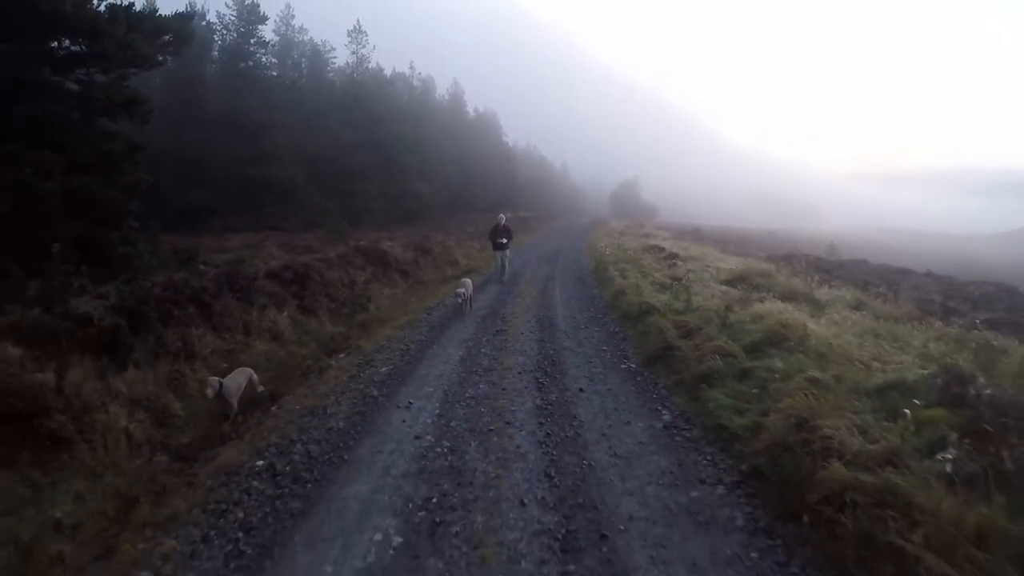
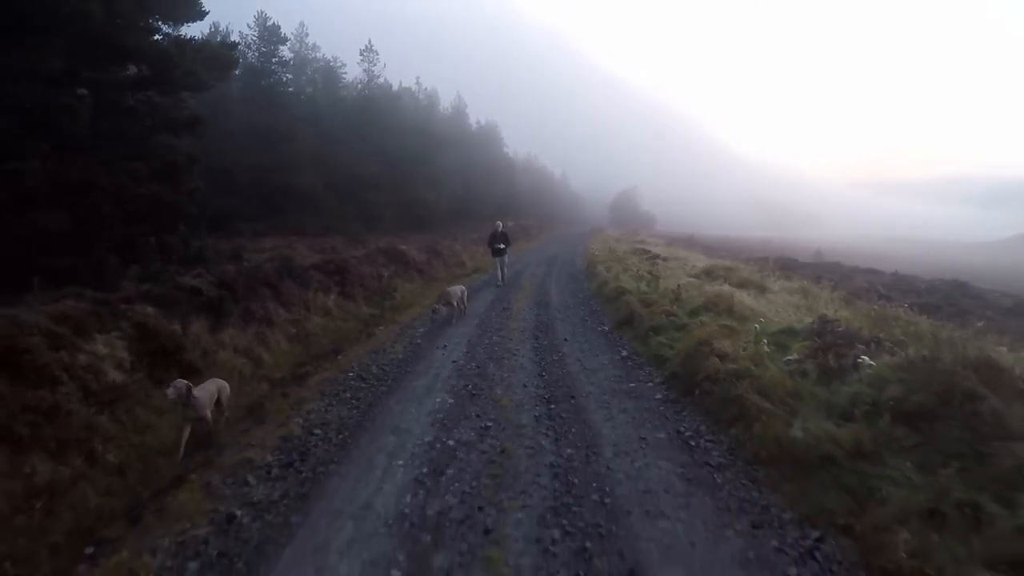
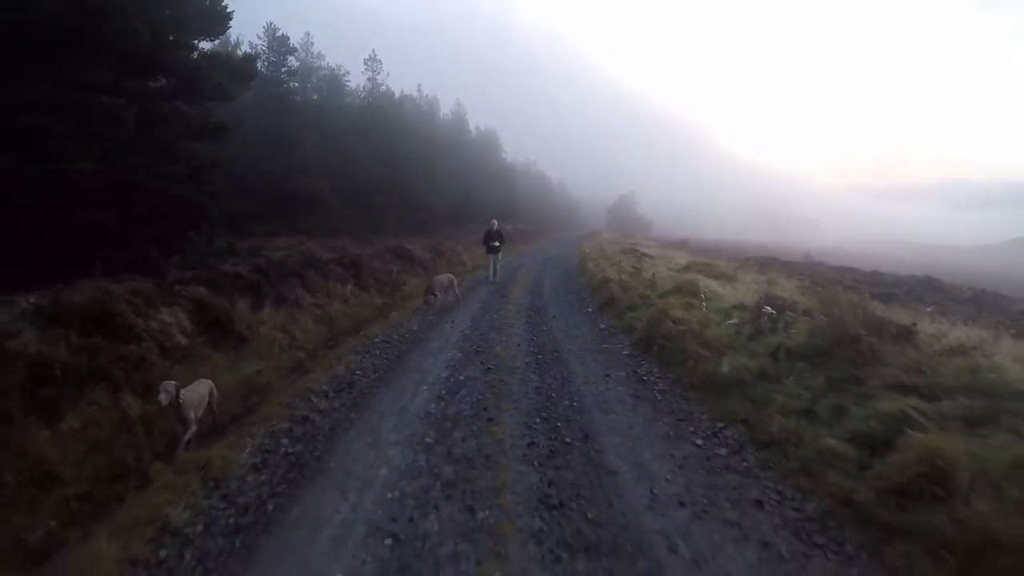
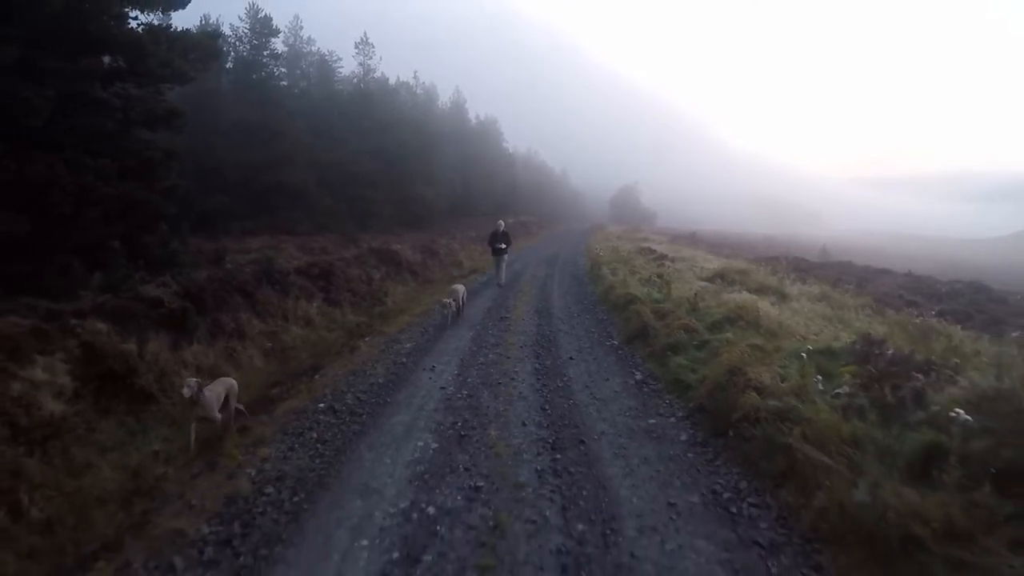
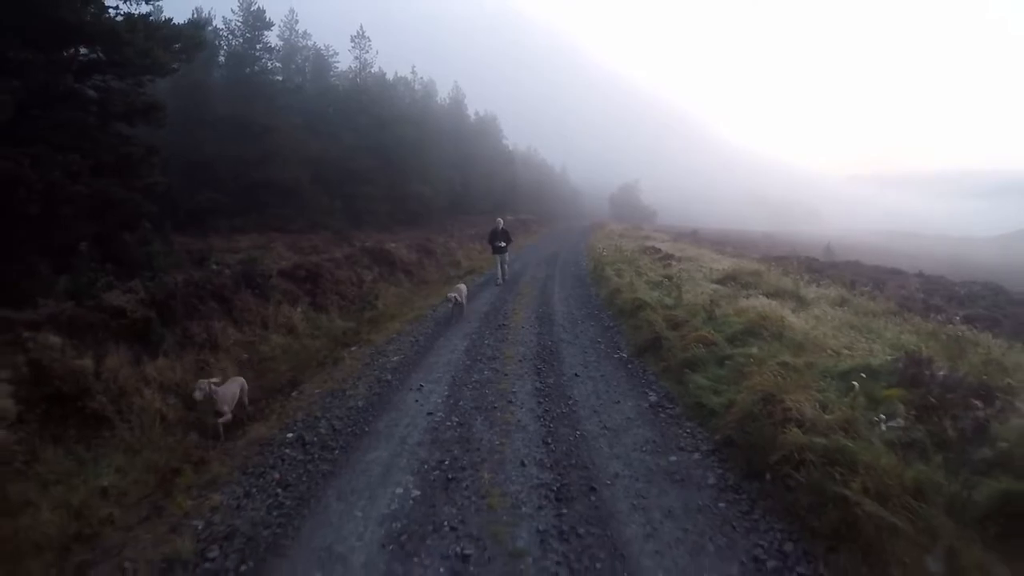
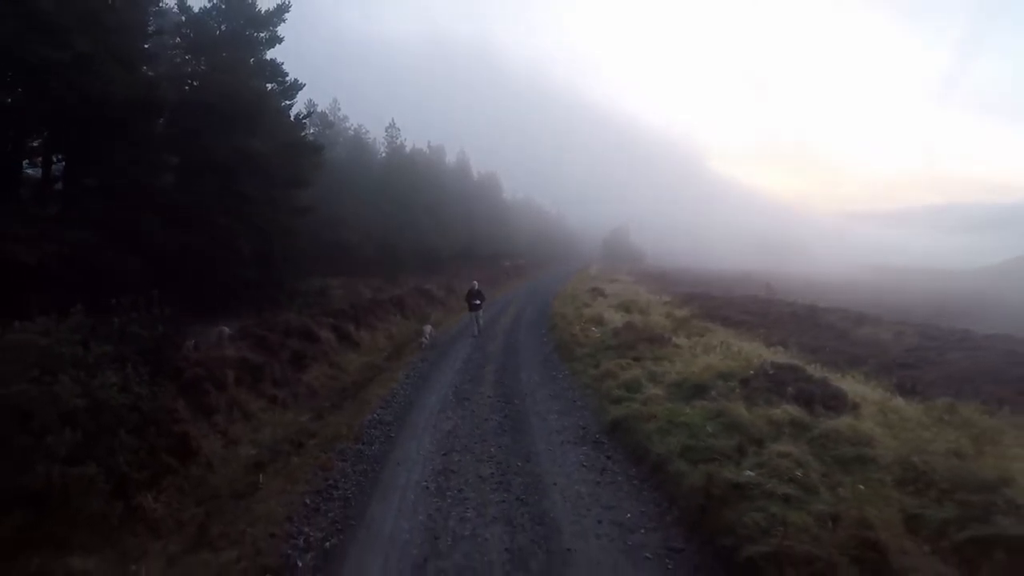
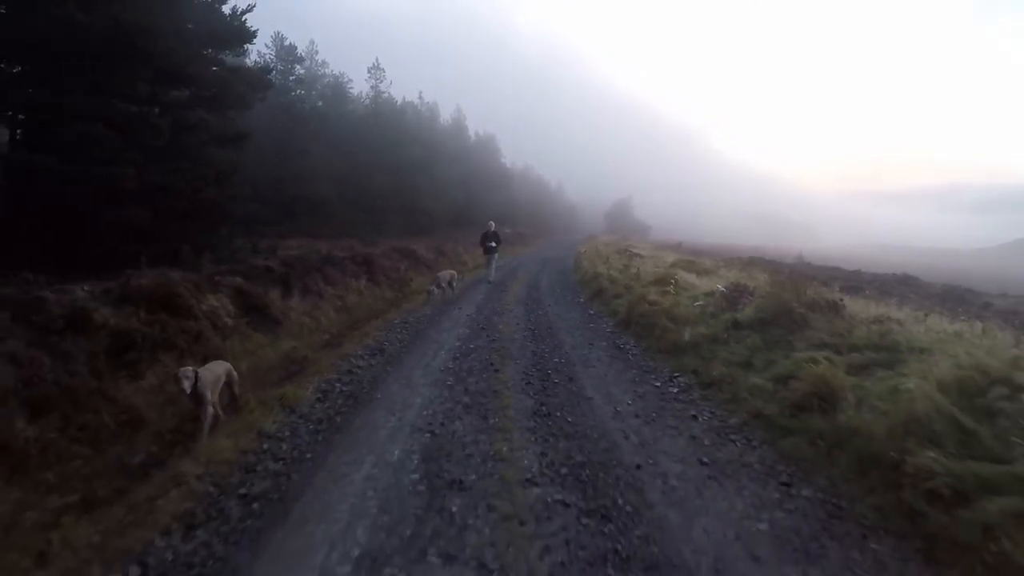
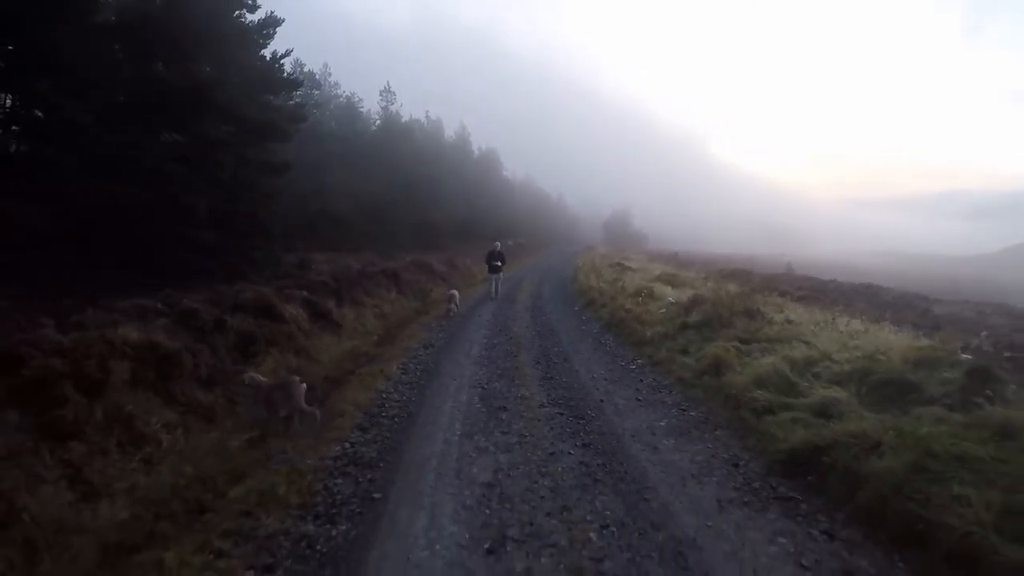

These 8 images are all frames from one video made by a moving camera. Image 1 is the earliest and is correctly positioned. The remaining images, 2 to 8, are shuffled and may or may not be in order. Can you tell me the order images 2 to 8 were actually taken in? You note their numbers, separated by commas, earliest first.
5, 4, 2, 3, 7, 8, 6
